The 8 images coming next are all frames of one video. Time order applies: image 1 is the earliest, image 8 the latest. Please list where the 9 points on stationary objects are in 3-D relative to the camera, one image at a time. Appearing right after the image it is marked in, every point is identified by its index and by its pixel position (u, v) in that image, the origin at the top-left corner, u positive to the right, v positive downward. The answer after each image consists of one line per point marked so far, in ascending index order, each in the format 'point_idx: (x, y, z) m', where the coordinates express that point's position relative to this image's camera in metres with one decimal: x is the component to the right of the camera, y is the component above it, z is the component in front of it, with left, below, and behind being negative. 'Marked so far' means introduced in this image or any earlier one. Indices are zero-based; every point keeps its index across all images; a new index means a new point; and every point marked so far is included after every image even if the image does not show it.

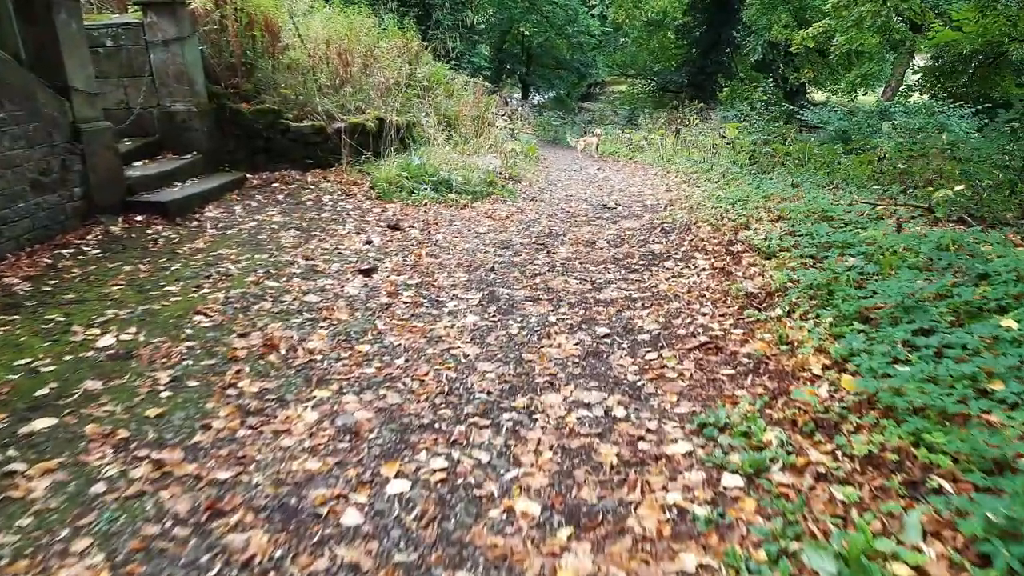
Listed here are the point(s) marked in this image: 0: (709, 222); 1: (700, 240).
0: (+2.1, +0.7, +6.8) m
1: (+1.8, +0.5, +6.2) m
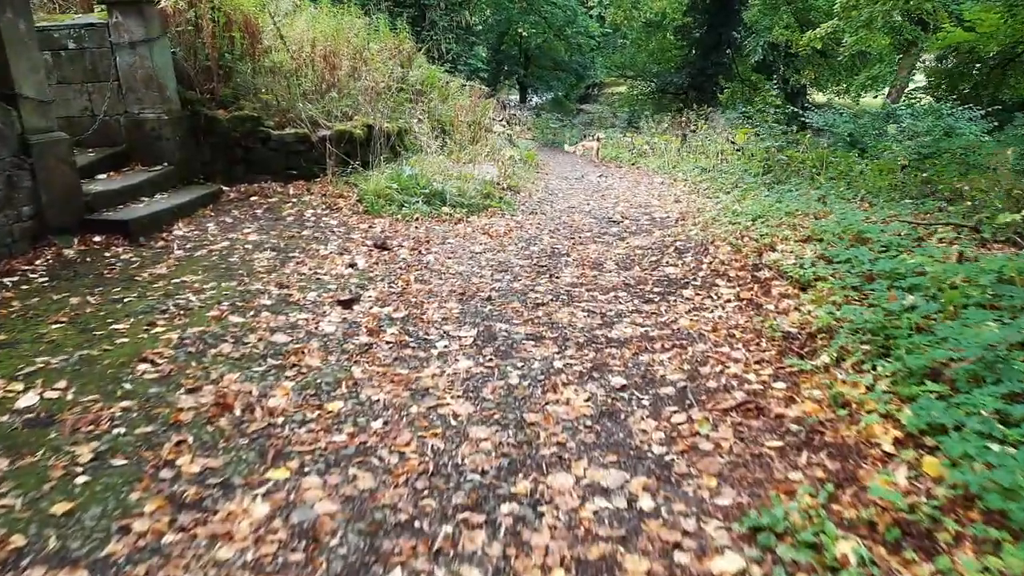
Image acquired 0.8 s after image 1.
0: (+2.1, +0.5, +6.2) m
1: (+1.8, +0.2, +5.5) m
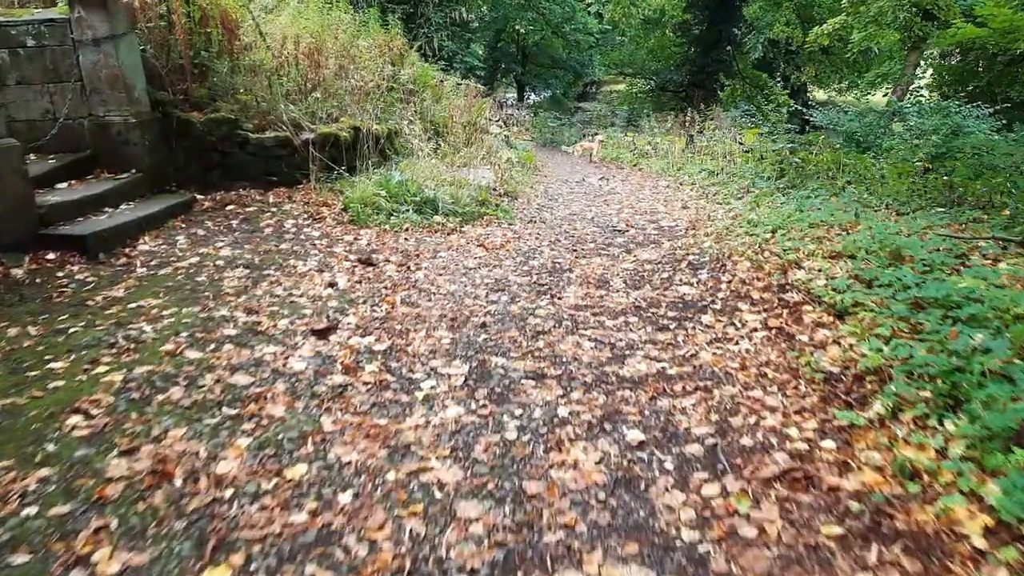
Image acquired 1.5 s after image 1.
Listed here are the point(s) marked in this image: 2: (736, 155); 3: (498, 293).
0: (+2.1, +0.3, +5.6) m
1: (+1.8, 0.0, +5.0) m
2: (+4.0, +2.5, +11.6) m
3: (-0.1, 0.0, +5.3) m
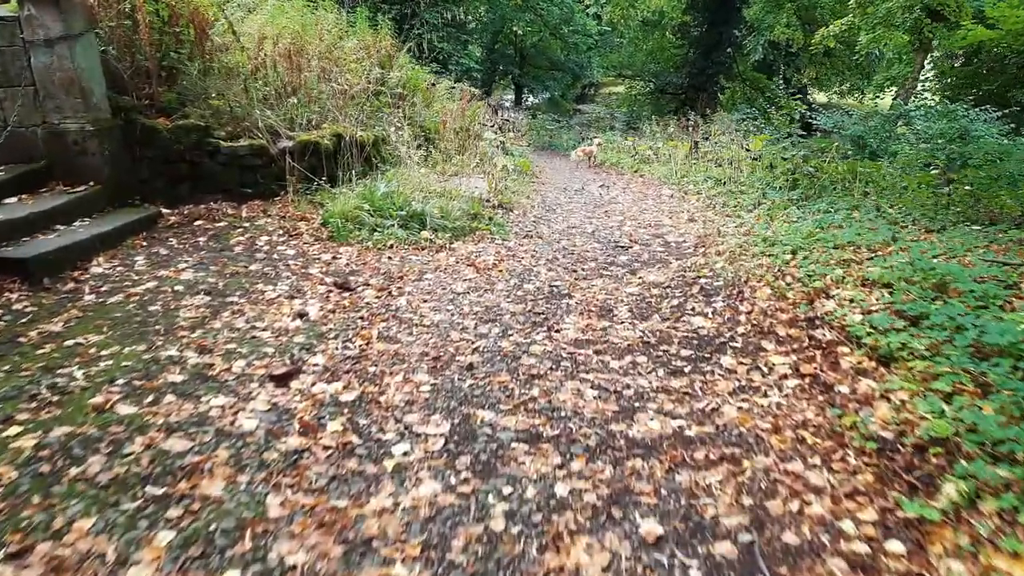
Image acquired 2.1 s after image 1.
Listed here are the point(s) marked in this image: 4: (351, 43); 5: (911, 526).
0: (+2.0, +0.1, +5.0) m
1: (+1.7, -0.2, +4.4) m
2: (+4.0, +2.3, +11.0) m
3: (-0.2, -0.3, +4.7) m
4: (-2.3, +3.5, +9.1) m
5: (+1.5, -0.9, +2.4) m
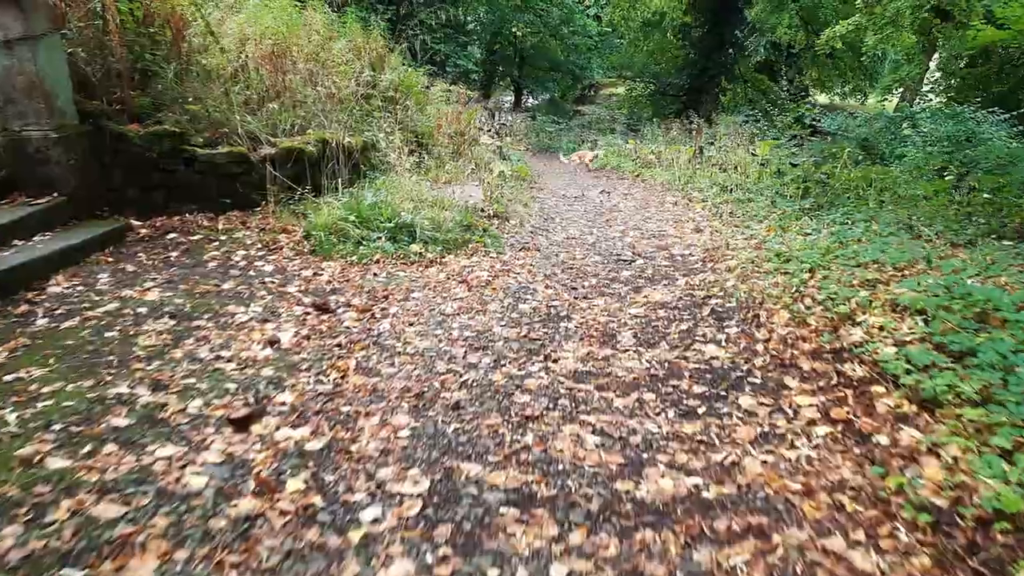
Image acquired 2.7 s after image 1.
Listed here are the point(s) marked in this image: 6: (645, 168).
0: (+2.0, -0.1, +4.6) m
1: (+1.7, -0.4, +4.0) m
2: (+3.9, +2.1, +10.6) m
3: (-0.2, -0.4, +4.2) m
4: (-2.4, +3.4, +8.7) m
5: (+1.4, -1.0, +1.9) m
6: (+3.1, +2.8, +14.6) m
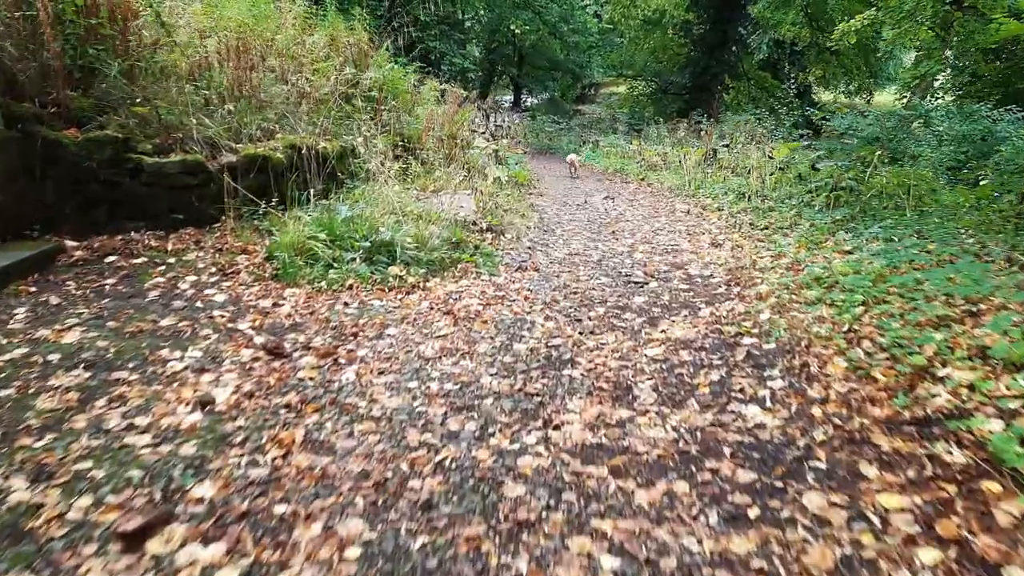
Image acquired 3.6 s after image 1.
0: (+1.9, -0.4, +3.8) m
1: (+1.7, -0.6, +3.1) m
2: (+3.9, +1.9, +9.7) m
3: (-0.3, -0.7, +3.4) m
4: (-2.4, +3.1, +7.8) m
5: (+1.4, -1.3, +1.1) m
6: (+3.0, +2.6, +13.8) m
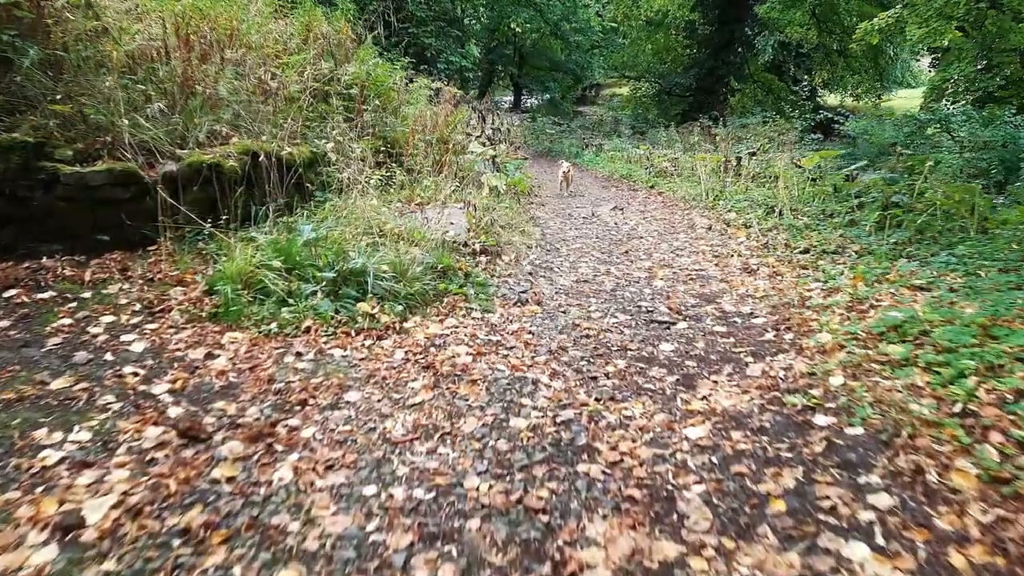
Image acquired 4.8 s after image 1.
0: (+1.9, -0.7, +2.7) m
1: (+1.6, -0.9, +2.1) m
2: (+3.8, +1.6, +8.7) m
3: (-0.3, -1.0, +2.4) m
4: (-2.4, +2.8, +6.8) m
5: (+1.4, -1.6, 0.0) m
6: (+3.0, +2.2, +12.8) m
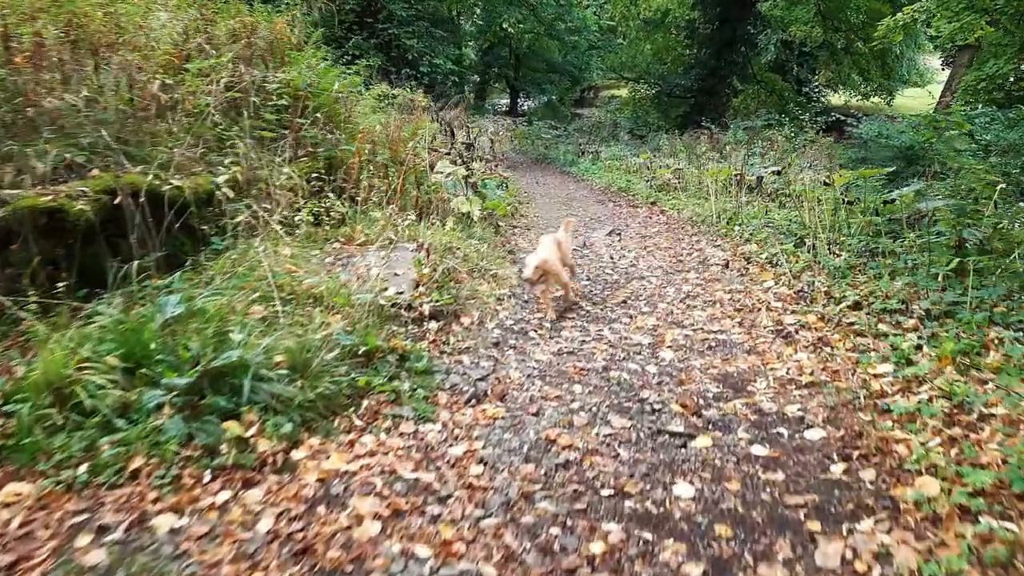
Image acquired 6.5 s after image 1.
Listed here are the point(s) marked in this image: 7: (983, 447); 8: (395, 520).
0: (+1.6, -1.2, +1.3) m
1: (+1.4, -1.4, +0.6) m
2: (+3.6, +1.0, +7.3) m
3: (-0.6, -1.5, +0.9) m
4: (-2.7, +2.3, +5.4) m
5: (+1.1, -2.1, -1.4) m
6: (+2.7, +1.7, +11.3) m
7: (+2.2, -0.6, +2.9) m
8: (-0.5, -1.0, +2.6) m
